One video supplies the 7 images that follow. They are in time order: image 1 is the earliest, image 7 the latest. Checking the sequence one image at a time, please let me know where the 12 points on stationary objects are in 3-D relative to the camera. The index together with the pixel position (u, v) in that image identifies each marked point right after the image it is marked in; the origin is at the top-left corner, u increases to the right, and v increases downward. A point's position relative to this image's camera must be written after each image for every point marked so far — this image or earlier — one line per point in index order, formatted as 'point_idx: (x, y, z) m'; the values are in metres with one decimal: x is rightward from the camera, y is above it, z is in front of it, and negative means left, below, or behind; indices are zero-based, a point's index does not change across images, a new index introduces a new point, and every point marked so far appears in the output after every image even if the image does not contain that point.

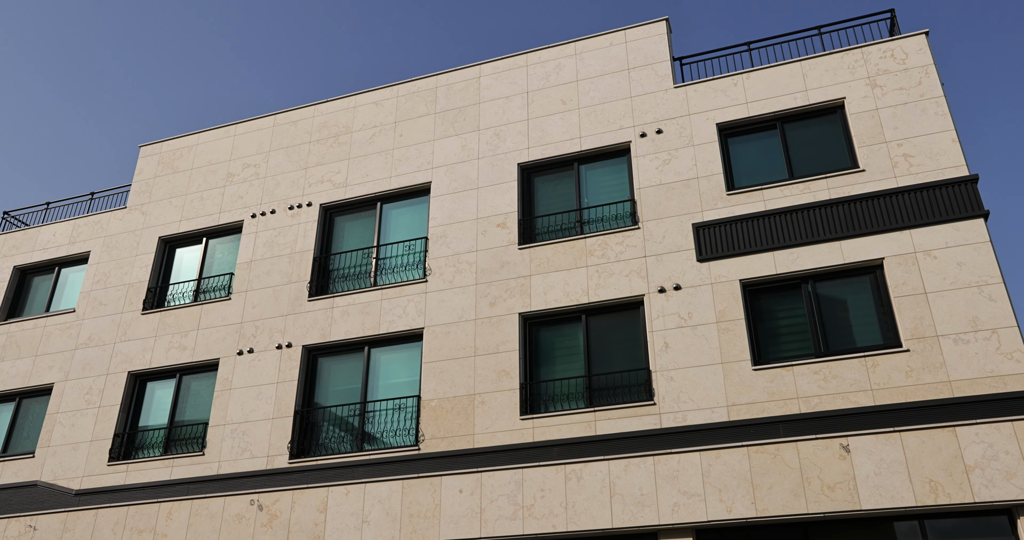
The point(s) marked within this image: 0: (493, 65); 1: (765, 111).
0: (-0.5, +4.7, +18.3) m
1: (+5.0, +3.2, +15.7) m
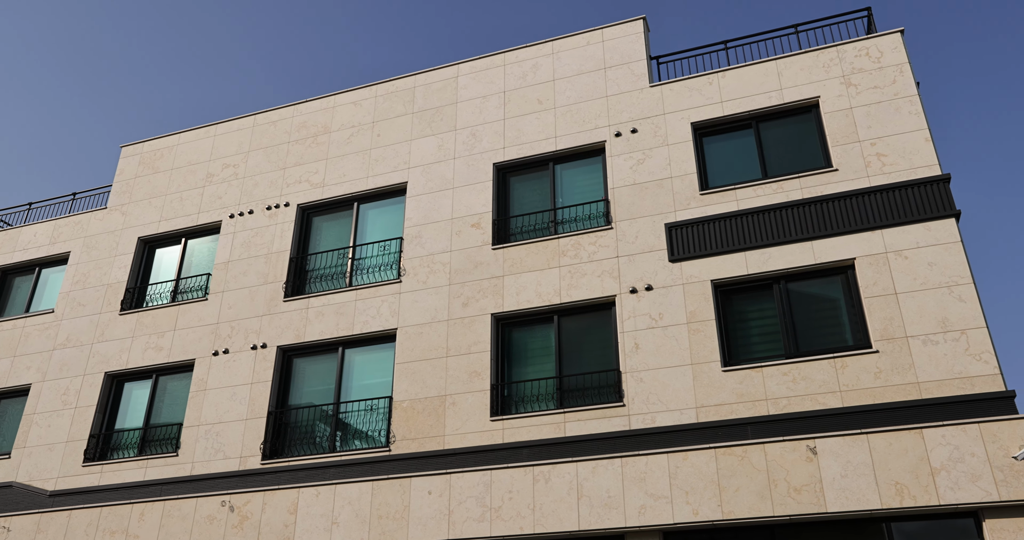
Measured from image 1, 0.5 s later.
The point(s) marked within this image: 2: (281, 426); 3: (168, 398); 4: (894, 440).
0: (-1.0, +4.7, +18.2) m
1: (+4.5, +3.1, +15.6) m
2: (-4.7, -3.2, +16.1) m
3: (-7.5, -2.8, +17.3) m
4: (+5.9, -2.6, +12.2) m
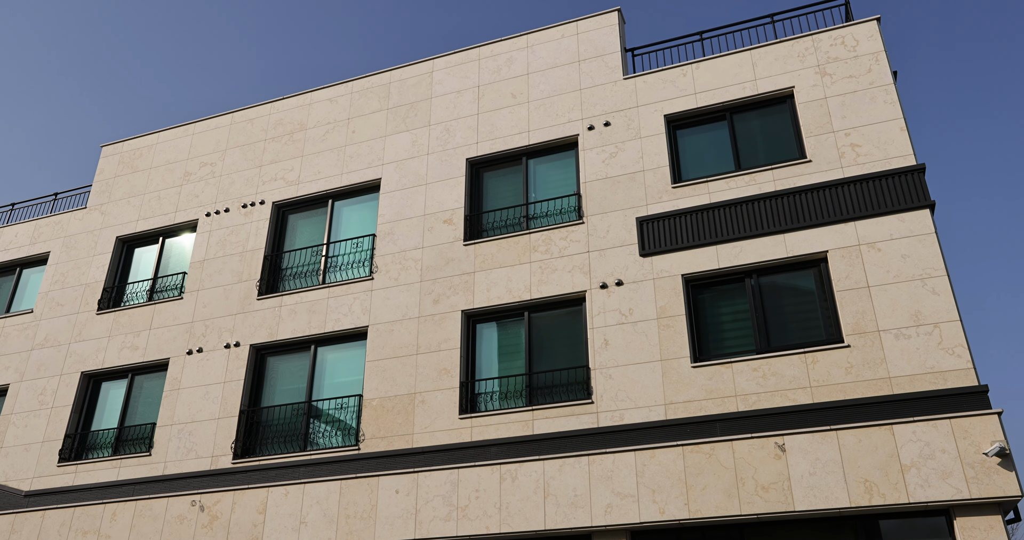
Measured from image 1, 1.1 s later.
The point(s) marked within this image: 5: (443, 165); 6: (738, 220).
0: (-1.6, +4.8, +18.1) m
1: (+3.9, +3.3, +15.3) m
2: (-5.2, -3.1, +16.0) m
3: (-8.0, -2.8, +17.2) m
4: (+5.3, -2.5, +11.9) m
5: (-1.5, +2.2, +16.9) m
6: (+4.1, +0.9, +14.2) m
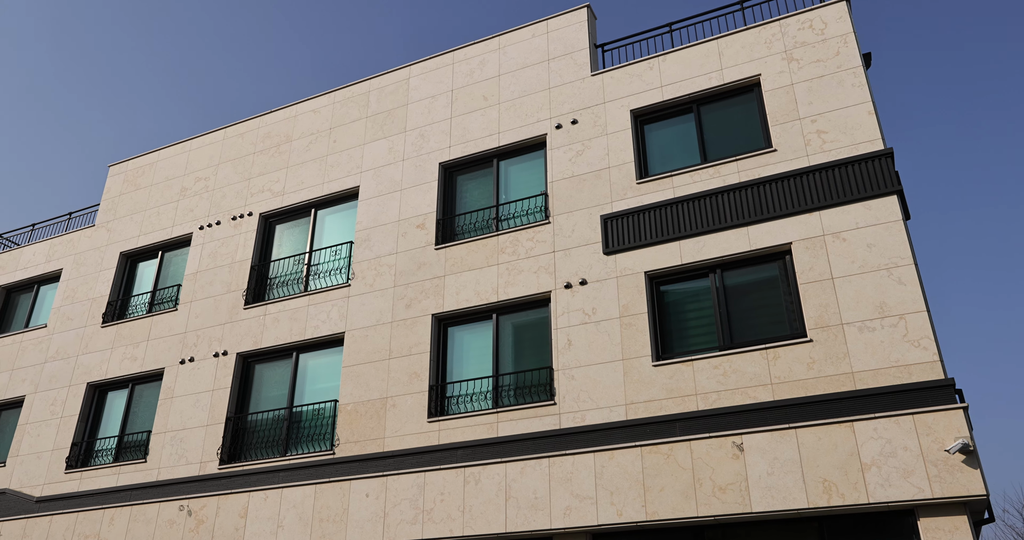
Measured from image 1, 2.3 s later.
0: (-2.1, +4.7, +18.2) m
1: (+3.2, +3.3, +15.0) m
2: (-5.7, -3.4, +16.4) m
3: (-8.4, -3.1, +17.9) m
4: (+4.5, -2.4, +11.4) m
5: (-2.0, +2.1, +17.0) m
6: (+3.3, +1.0, +13.8) m
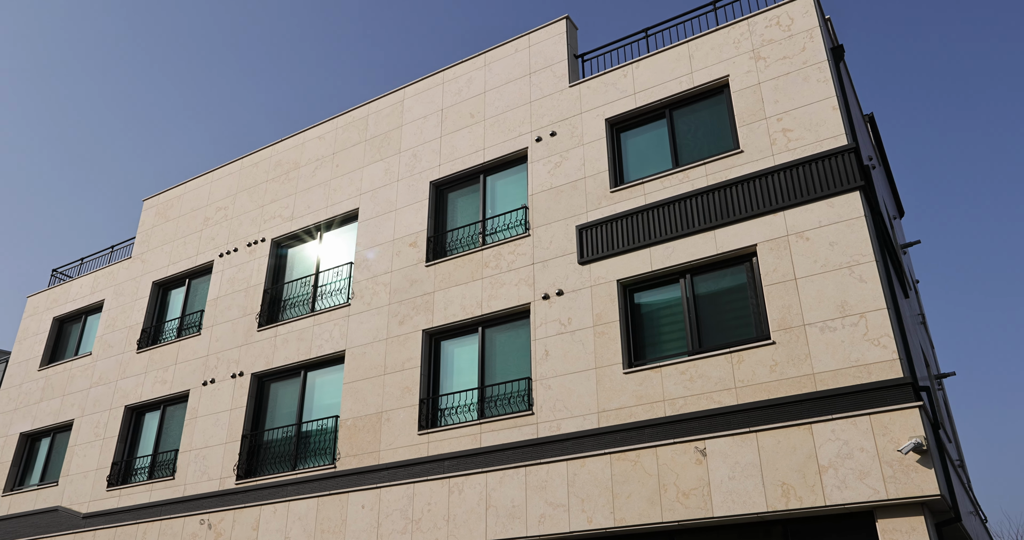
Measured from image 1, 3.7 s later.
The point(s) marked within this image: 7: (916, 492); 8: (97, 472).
0: (-2.3, +4.3, +18.8) m
1: (+2.7, +3.2, +15.1) m
2: (-5.7, -3.9, +17.3) m
3: (-8.2, -3.7, +19.0) m
4: (+3.9, -2.4, +11.3) m
5: (-2.3, +1.8, +17.5) m
6: (+2.8, +0.9, +13.9) m
7: (+5.1, -2.8, +10.0) m
8: (-10.2, -5.0, +19.4) m
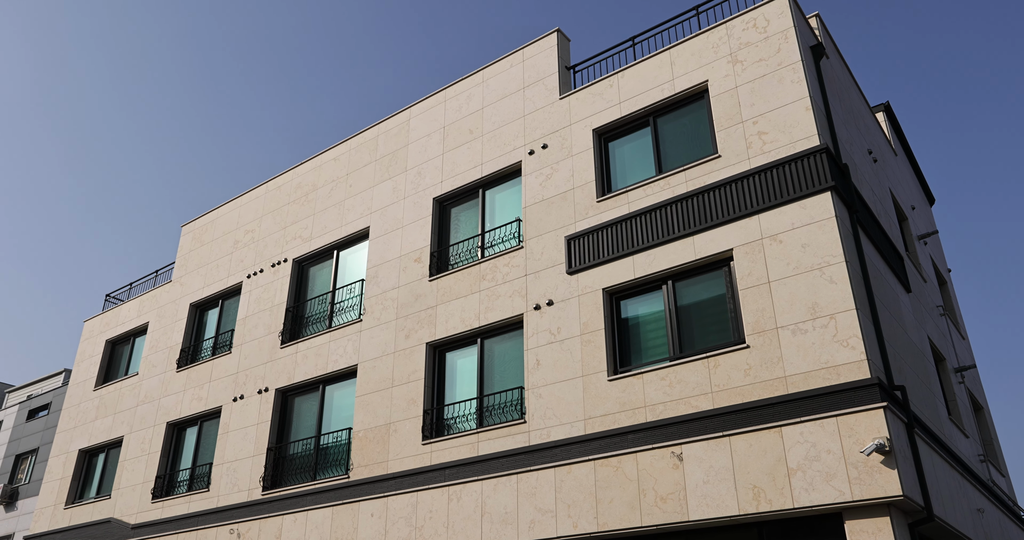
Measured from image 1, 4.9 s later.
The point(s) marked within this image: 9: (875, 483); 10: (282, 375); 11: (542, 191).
0: (-2.3, +4.0, +19.4) m
1: (+2.4, +3.1, +15.3) m
2: (-5.4, -4.4, +18.2) m
3: (-7.8, -4.3, +20.2) m
4: (+3.5, -2.5, +11.4) m
5: (-2.2, +1.4, +18.2) m
6: (+2.5, +0.8, +14.1) m
7: (+4.6, -2.8, +10.0) m
8: (-9.7, -5.6, +20.7) m
9: (+4.6, -2.7, +10.1) m
10: (-5.5, -2.5, +18.9) m
11: (+0.6, +1.6, +16.0) m
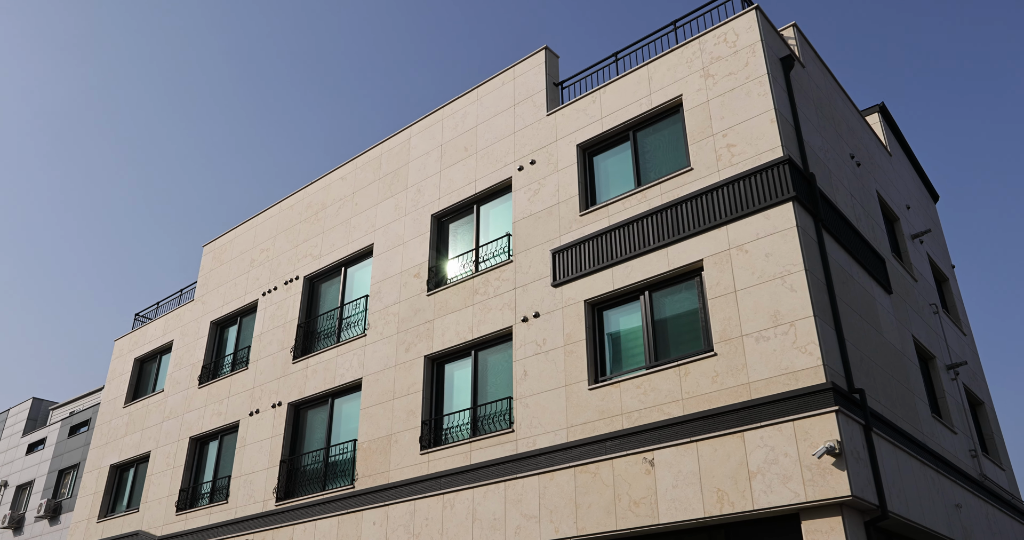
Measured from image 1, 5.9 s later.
0: (-2.4, +3.6, +20.1) m
1: (+2.0, +2.9, +15.7) m
2: (-5.3, -4.8, +19.1) m
3: (-7.6, -4.9, +21.1) m
4: (+3.1, -2.6, +11.8) m
5: (-2.3, +1.0, +18.9) m
6: (+2.2, +0.6, +14.5) m
7: (+4.2, -2.9, +10.3) m
8: (-9.4, -6.2, +21.7) m
9: (+4.2, -2.8, +10.4) m
10: (-5.4, -3.0, +19.8) m
11: (+0.3, +1.3, +16.6) m
